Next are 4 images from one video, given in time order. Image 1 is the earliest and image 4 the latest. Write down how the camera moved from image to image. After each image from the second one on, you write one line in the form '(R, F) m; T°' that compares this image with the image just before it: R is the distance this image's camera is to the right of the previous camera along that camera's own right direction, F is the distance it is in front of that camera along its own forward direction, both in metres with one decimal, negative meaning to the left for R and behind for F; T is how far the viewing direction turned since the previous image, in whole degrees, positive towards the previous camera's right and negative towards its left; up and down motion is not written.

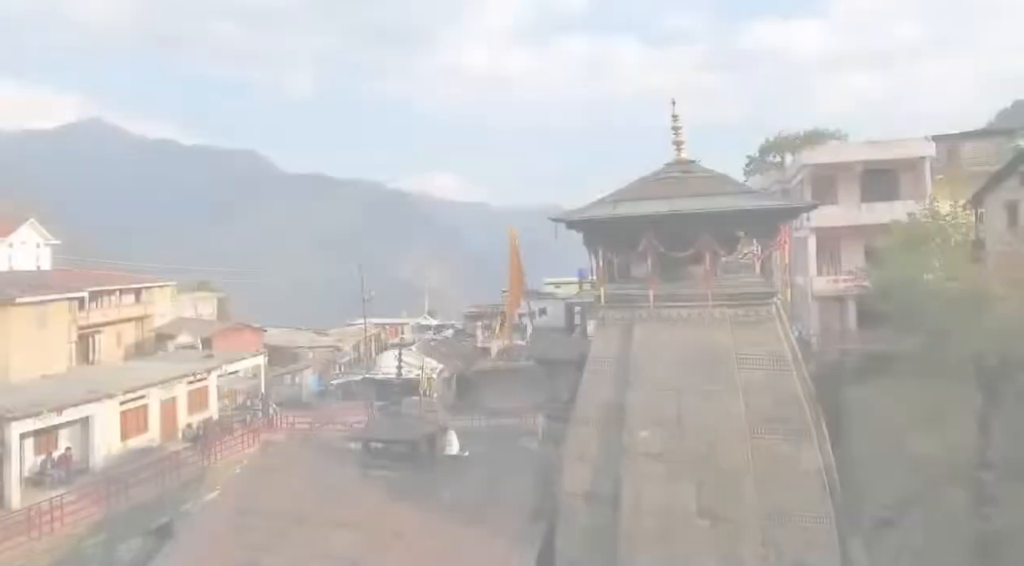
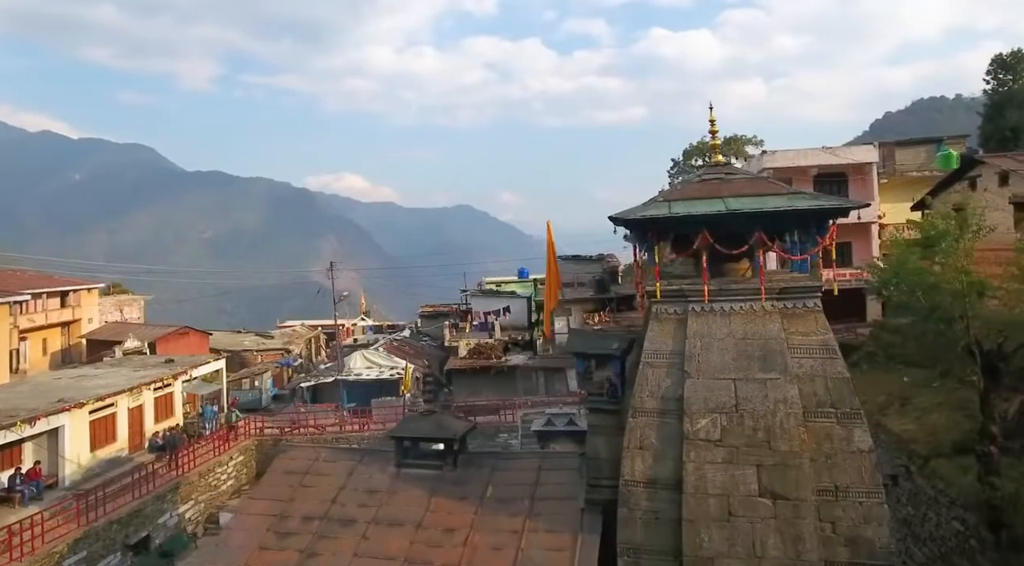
(-2.4, -0.1) m; +8°
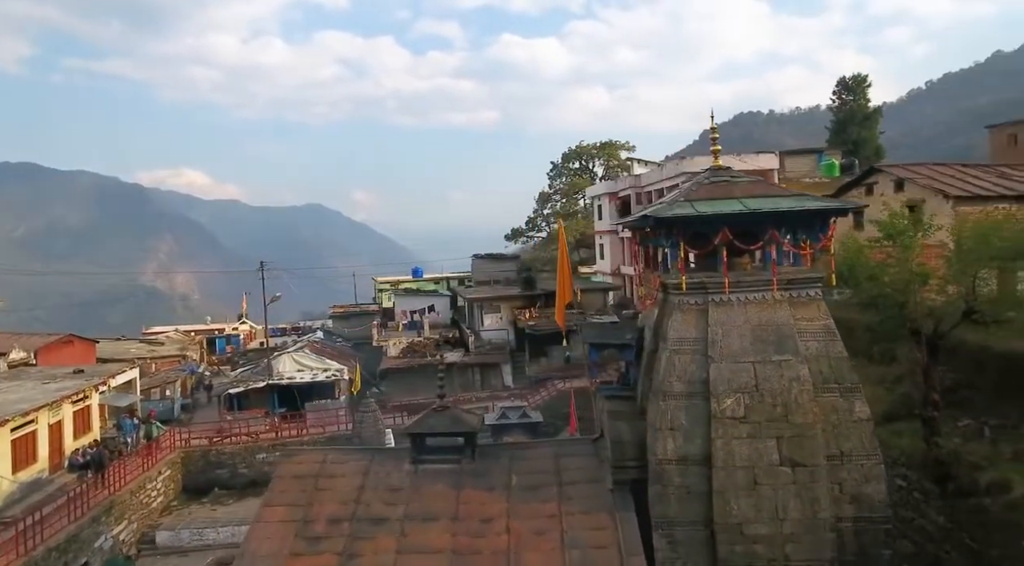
(-3.1, -0.1) m; +13°
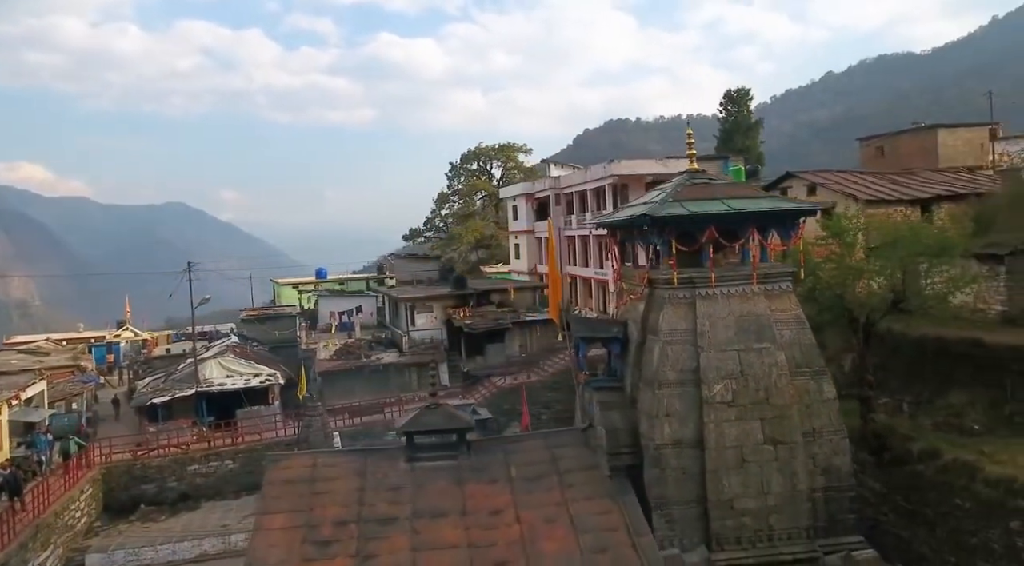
(-2.3, 0.0) m; +11°
